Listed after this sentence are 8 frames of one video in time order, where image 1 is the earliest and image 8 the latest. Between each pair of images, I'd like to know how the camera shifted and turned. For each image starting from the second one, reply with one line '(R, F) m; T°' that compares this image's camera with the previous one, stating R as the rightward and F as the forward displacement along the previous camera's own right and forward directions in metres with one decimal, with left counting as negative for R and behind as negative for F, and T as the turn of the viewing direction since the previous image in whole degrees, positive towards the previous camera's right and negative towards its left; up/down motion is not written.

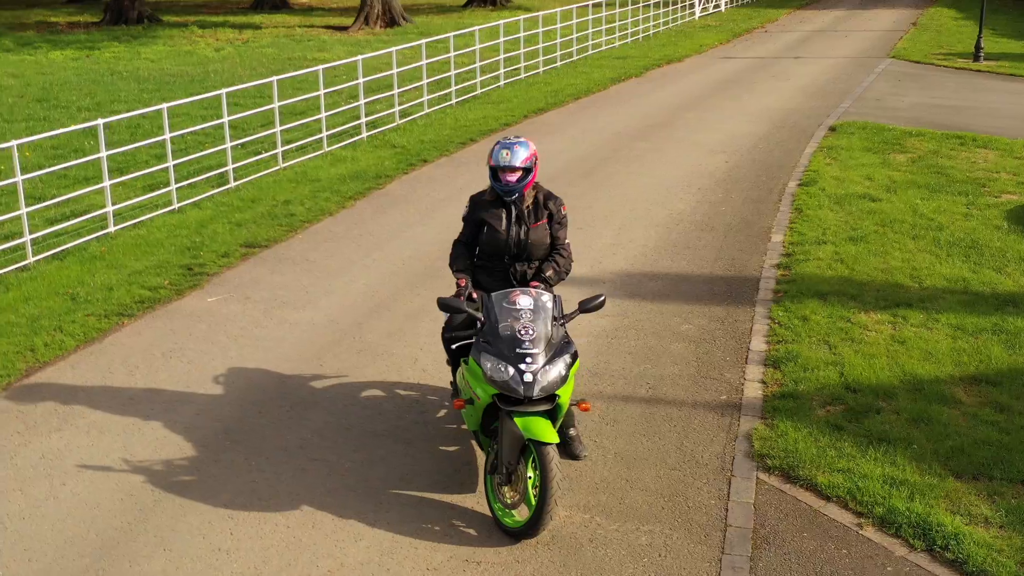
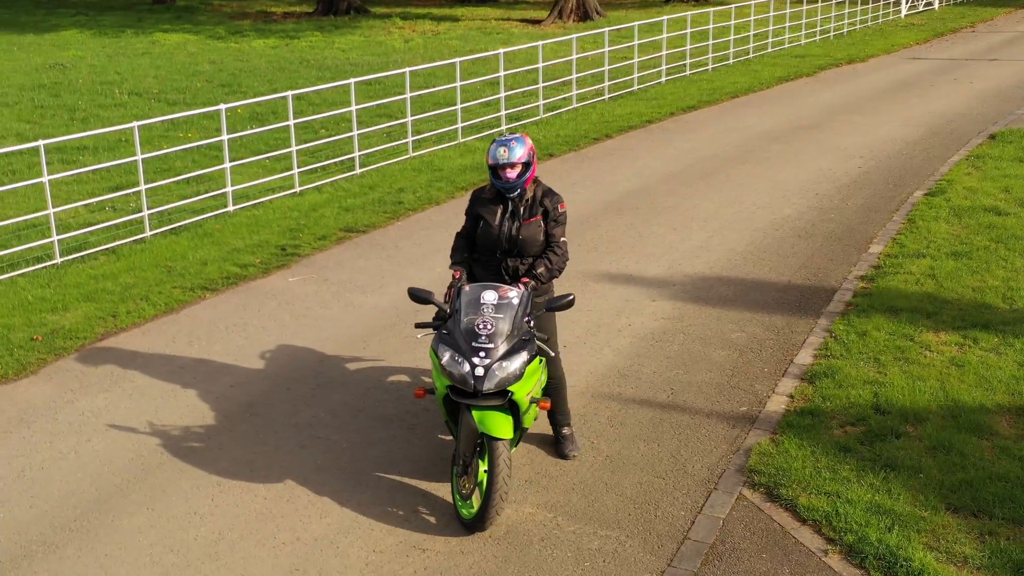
(+1.3, +0.1) m; -11°
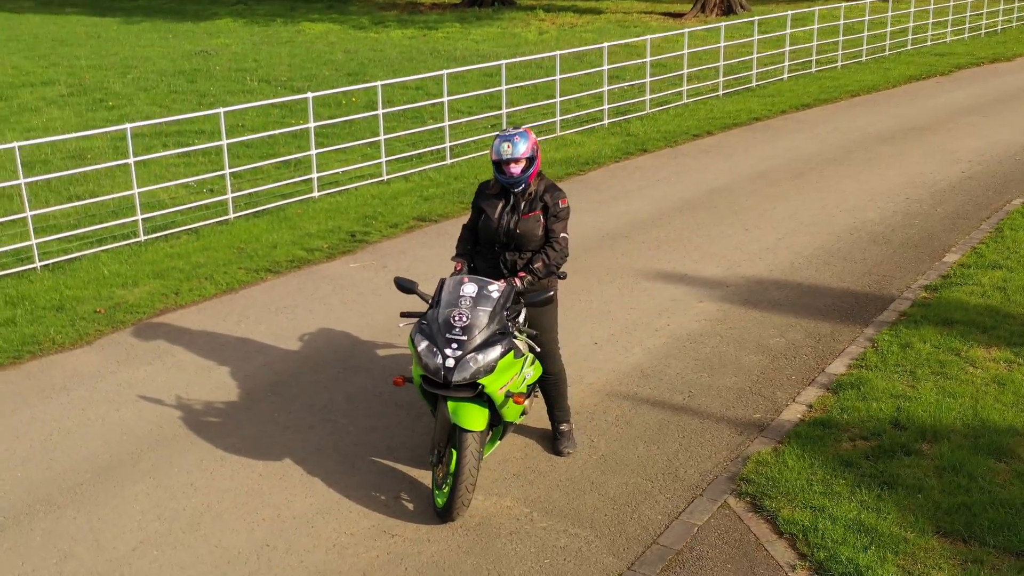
(+0.9, 0.0) m; -8°
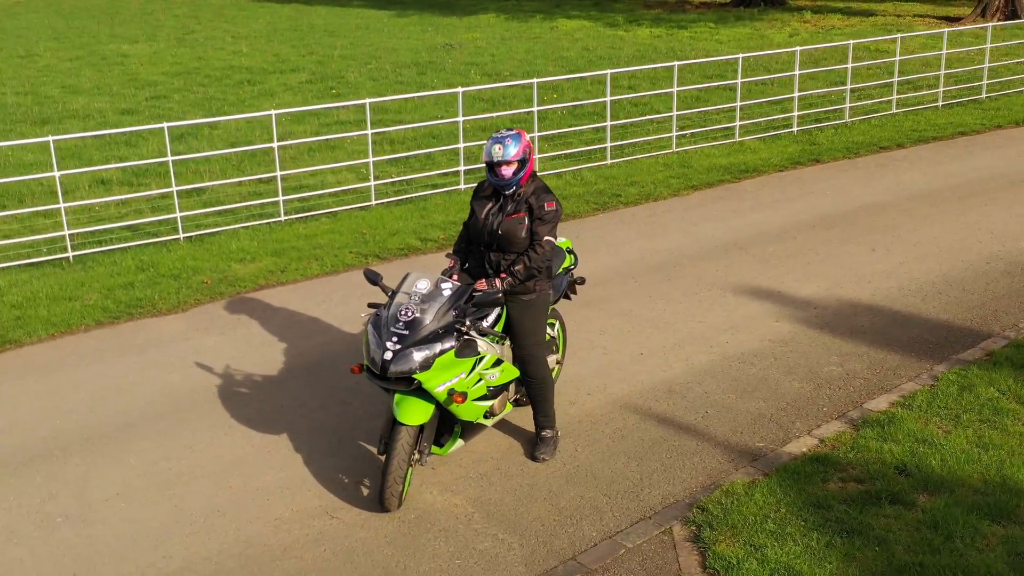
(+1.7, +0.2) m; -14°
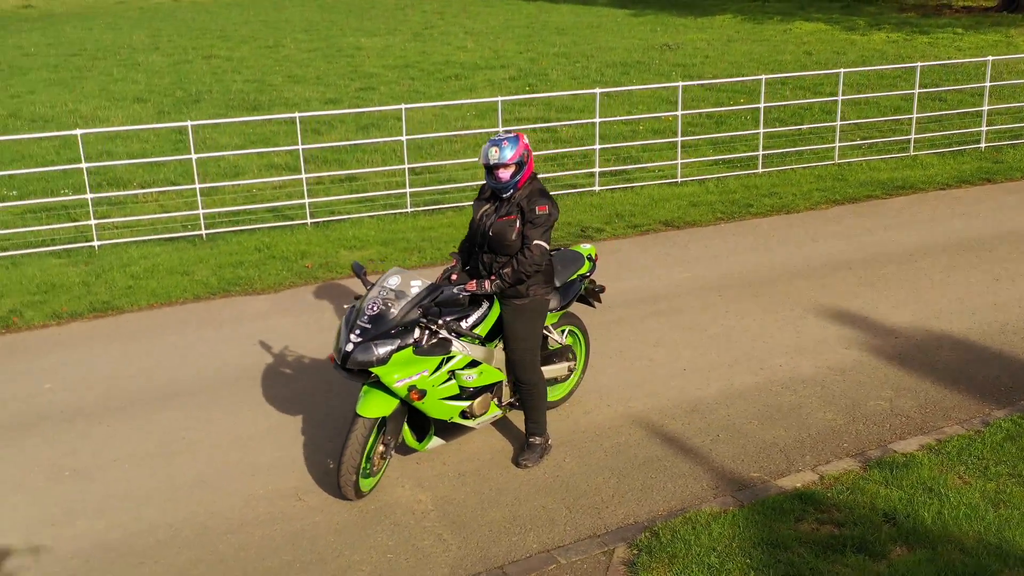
(+1.5, +0.2) m; -13°
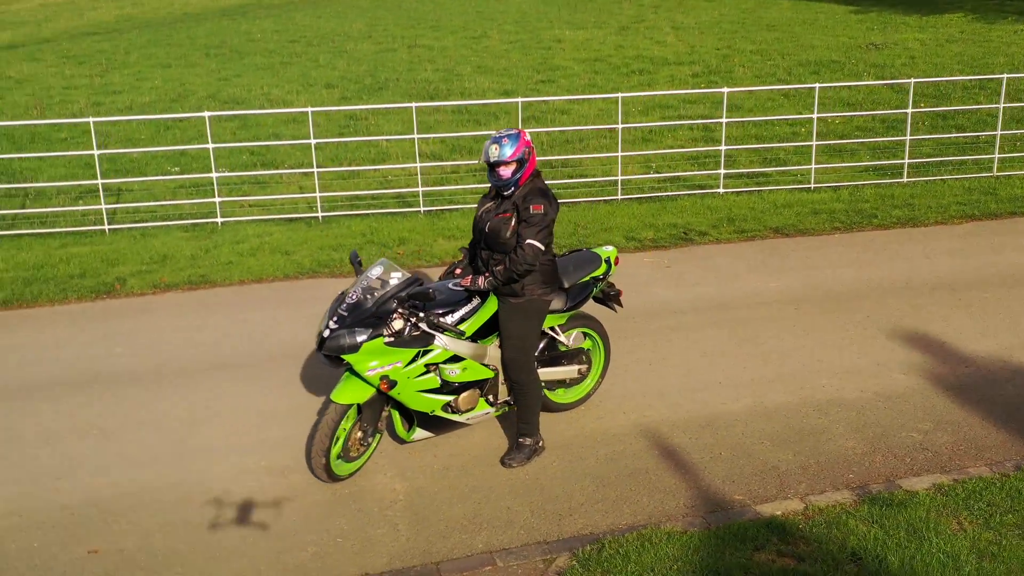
(+1.3, +0.2) m; -12°
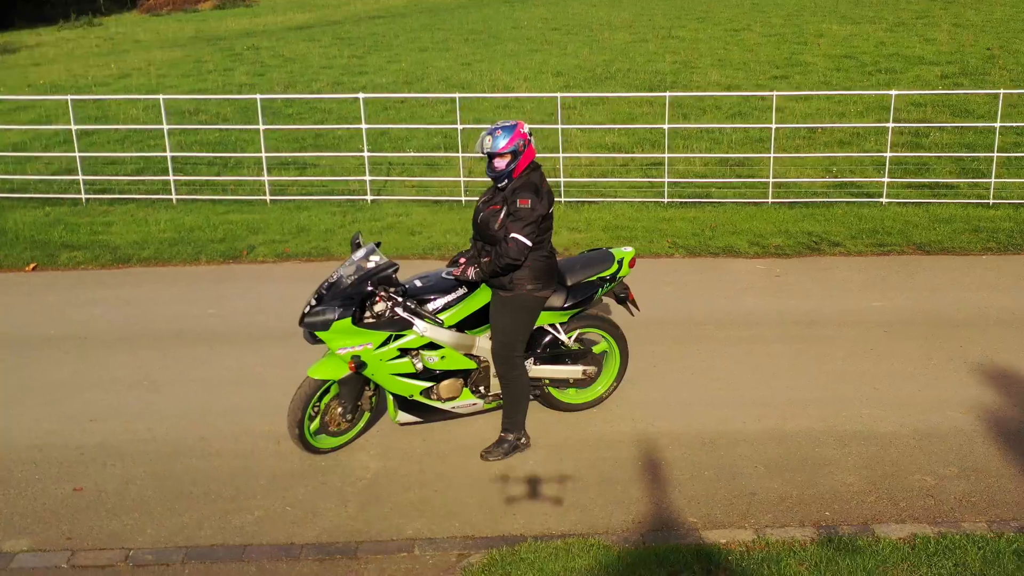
(+1.7, +0.3) m; -15°
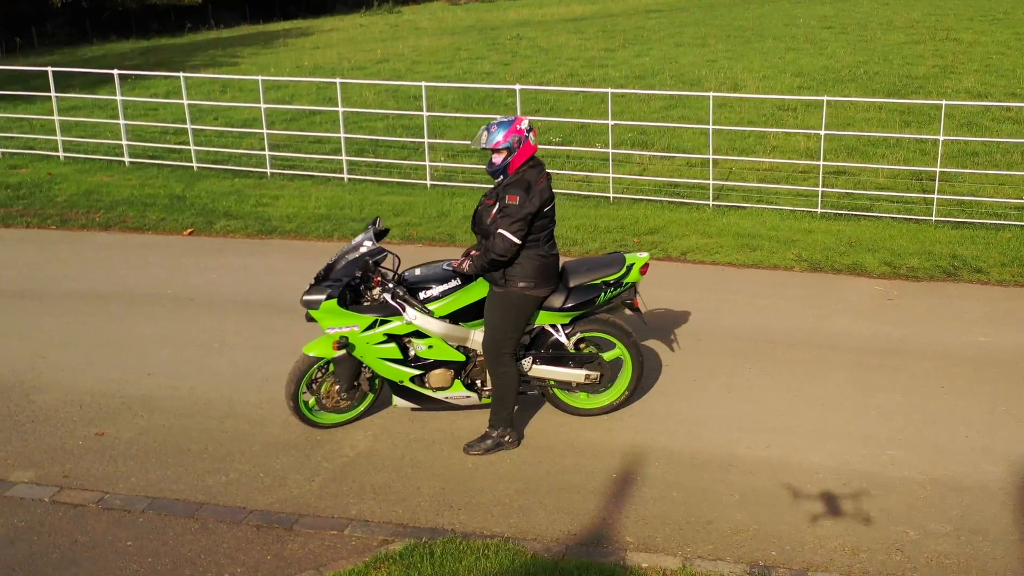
(+1.7, +0.3) m; -15°
